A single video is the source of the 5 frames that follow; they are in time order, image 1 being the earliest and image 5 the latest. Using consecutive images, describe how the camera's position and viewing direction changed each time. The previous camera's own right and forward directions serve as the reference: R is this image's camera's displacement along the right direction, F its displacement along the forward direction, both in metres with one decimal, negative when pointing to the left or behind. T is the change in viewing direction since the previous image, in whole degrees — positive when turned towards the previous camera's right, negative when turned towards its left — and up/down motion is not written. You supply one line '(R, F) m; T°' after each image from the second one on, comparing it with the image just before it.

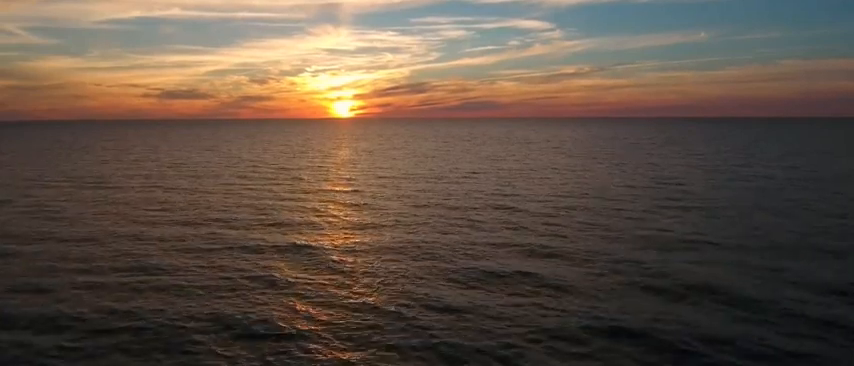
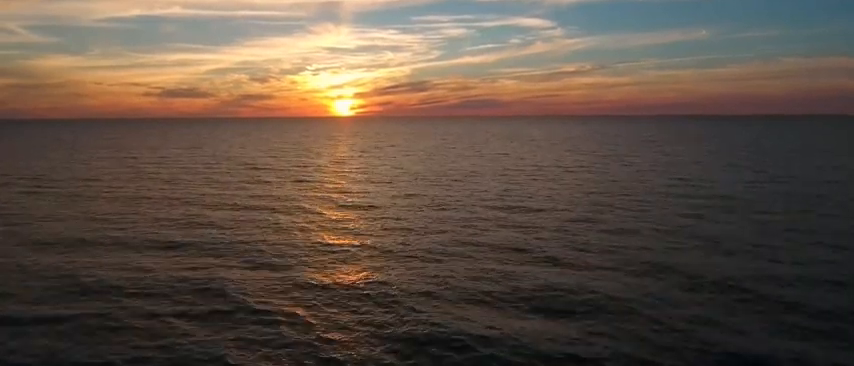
(+0.4, +5.2) m; 0°
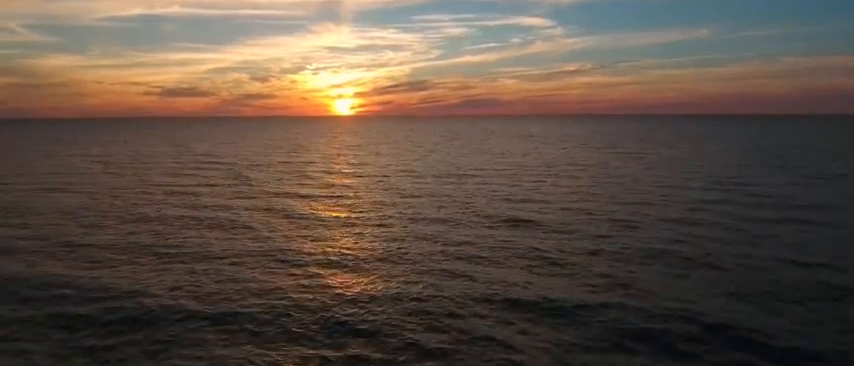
(+0.9, -2.8) m; 0°
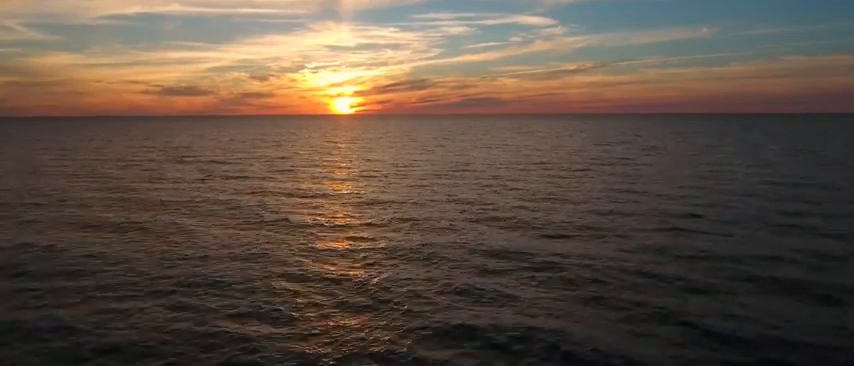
(+1.8, +1.9) m; 0°
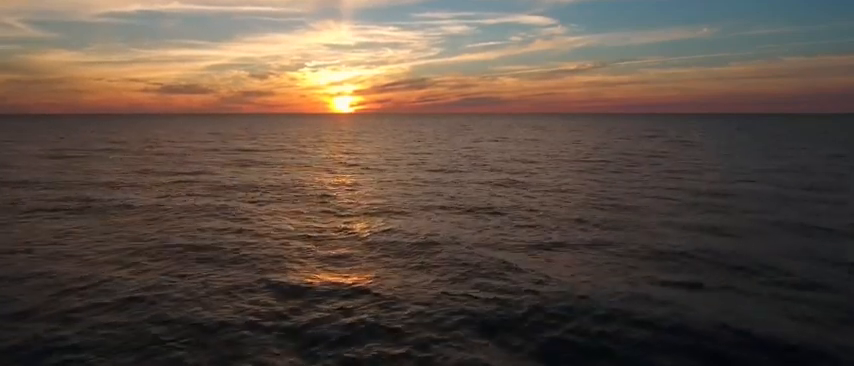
(+0.1, +1.0) m; 0°
